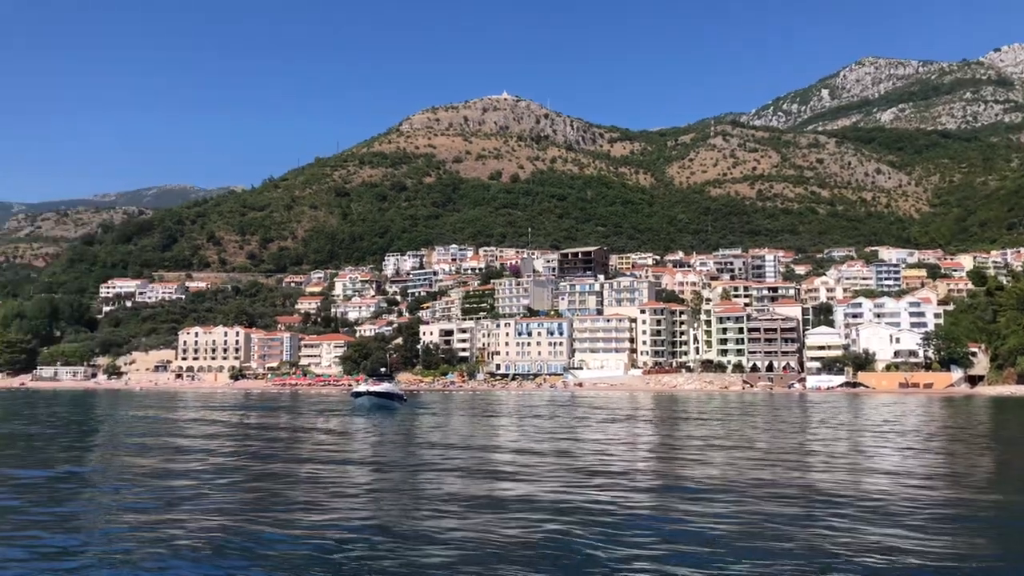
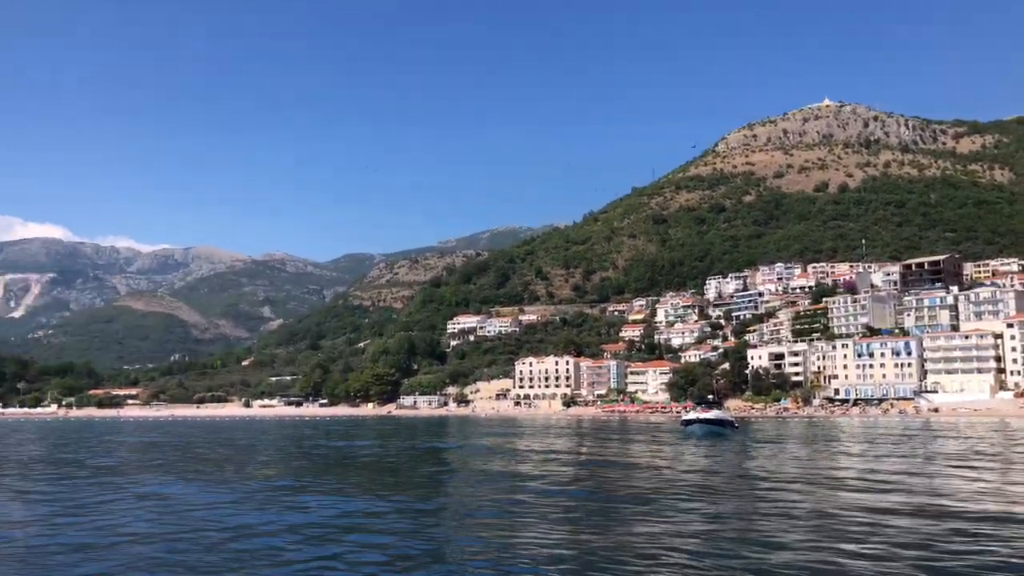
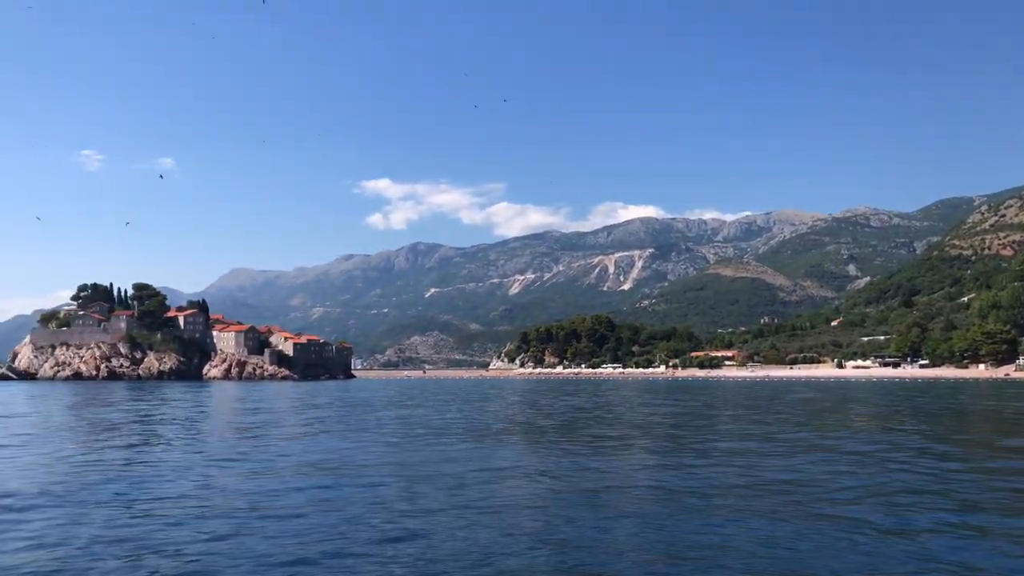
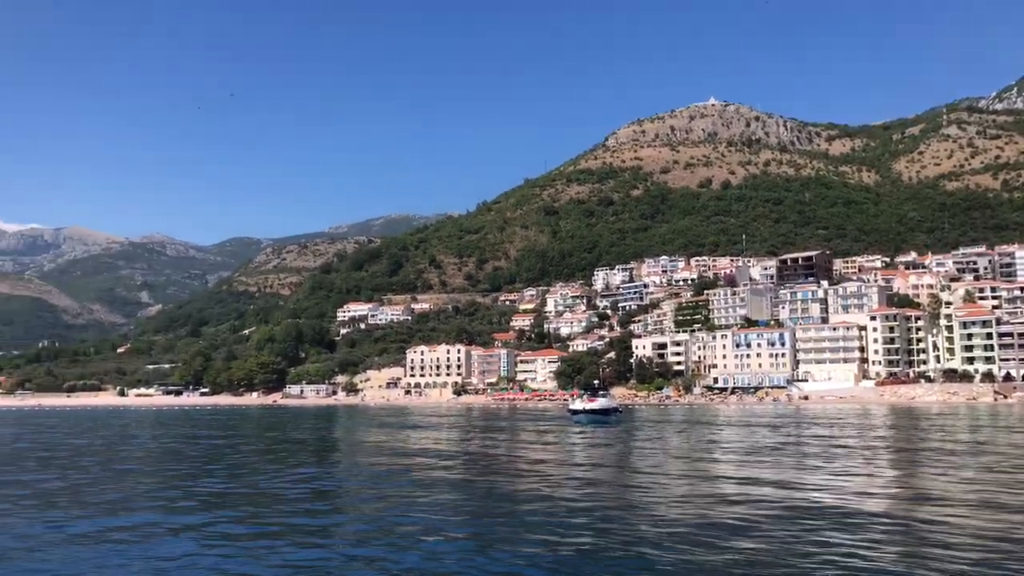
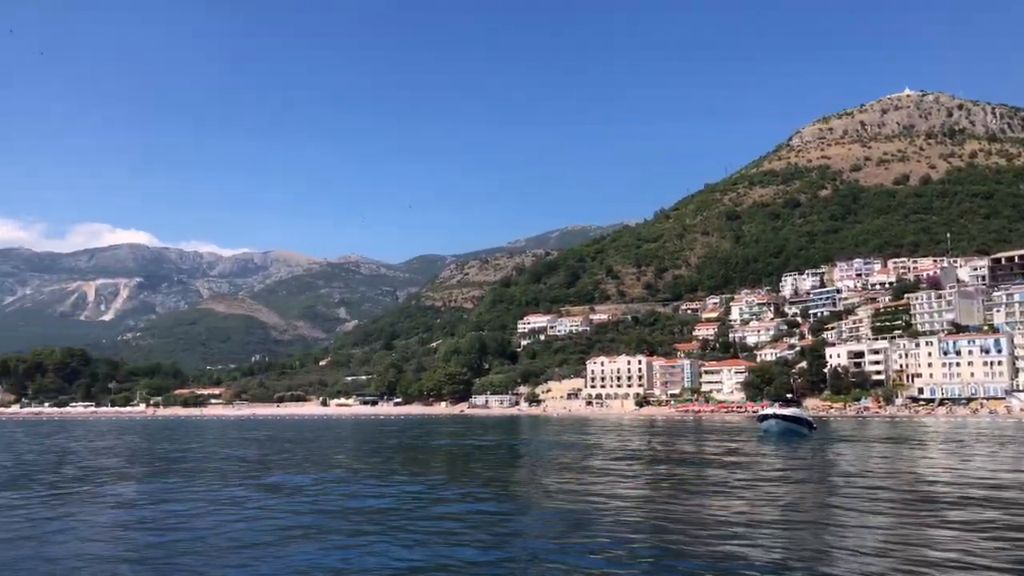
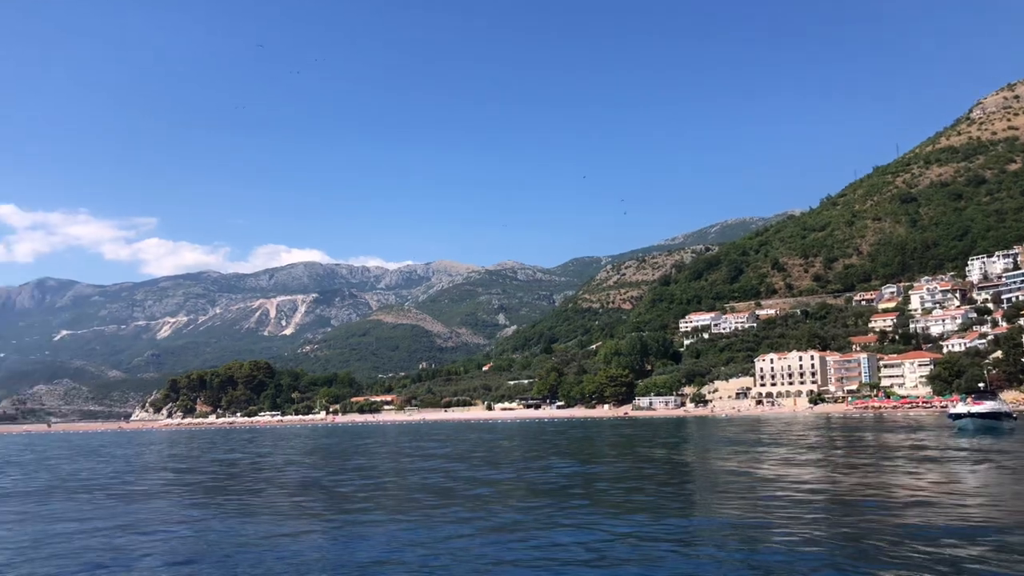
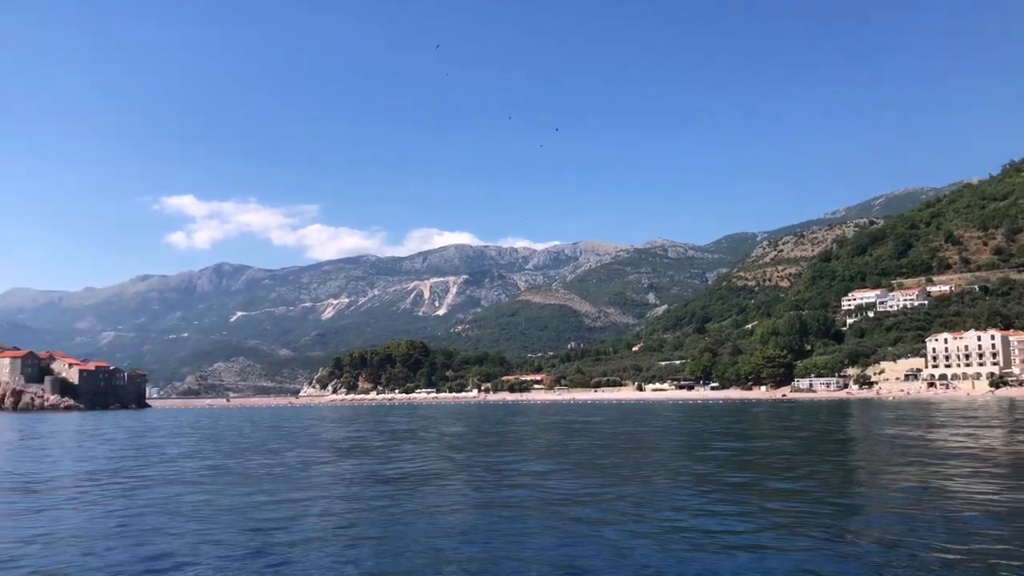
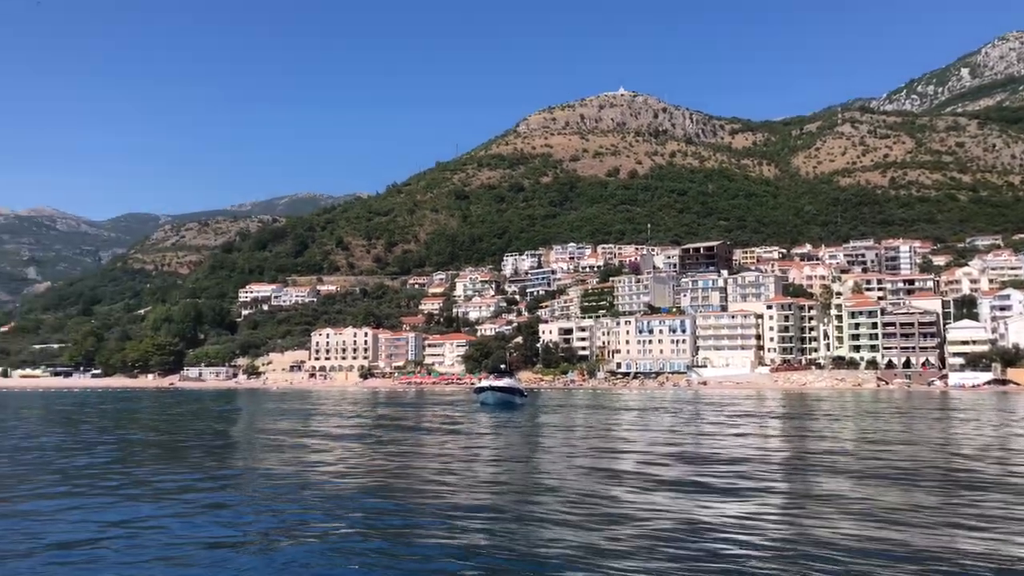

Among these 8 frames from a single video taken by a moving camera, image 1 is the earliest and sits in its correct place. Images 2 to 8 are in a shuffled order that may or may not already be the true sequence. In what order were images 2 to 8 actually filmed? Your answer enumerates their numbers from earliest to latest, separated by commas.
8, 4, 2, 5, 6, 7, 3
